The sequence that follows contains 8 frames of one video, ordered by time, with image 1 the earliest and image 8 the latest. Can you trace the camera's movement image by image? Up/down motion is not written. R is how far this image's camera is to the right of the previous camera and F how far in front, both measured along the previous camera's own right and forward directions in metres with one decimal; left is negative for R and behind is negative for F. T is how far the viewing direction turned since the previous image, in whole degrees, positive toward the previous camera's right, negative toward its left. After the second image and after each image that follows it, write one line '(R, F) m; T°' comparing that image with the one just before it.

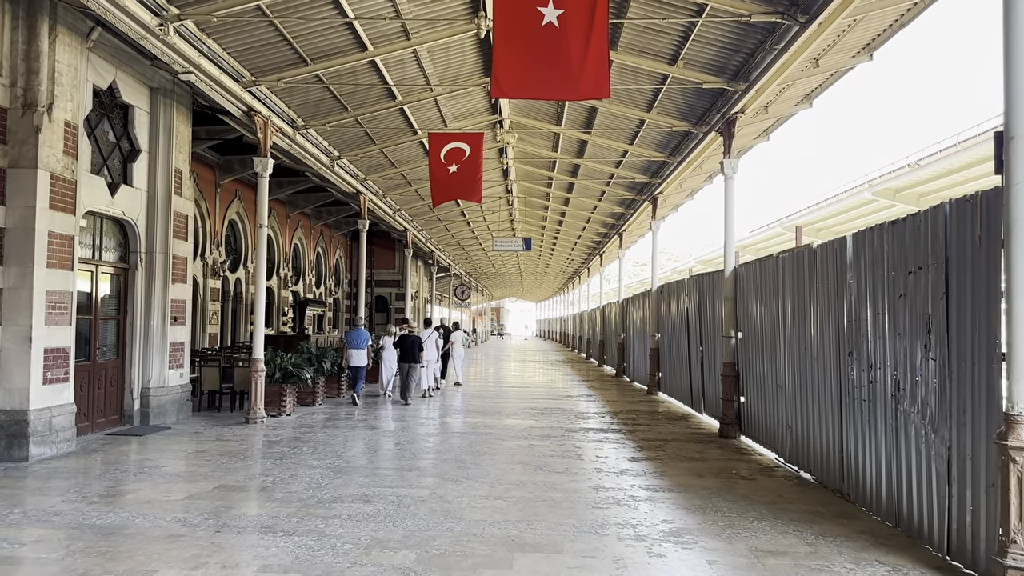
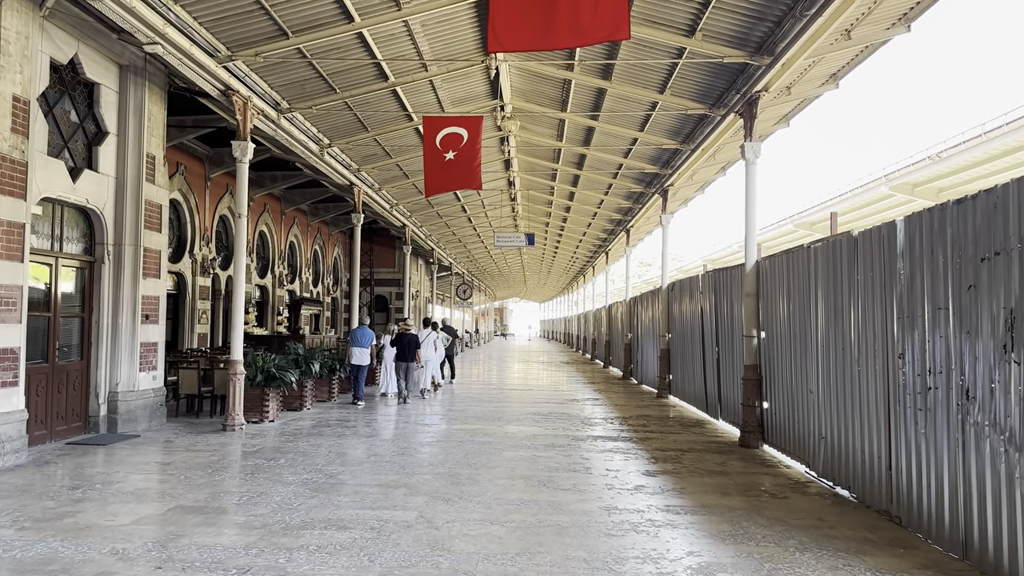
(0.0, +0.9) m; 0°
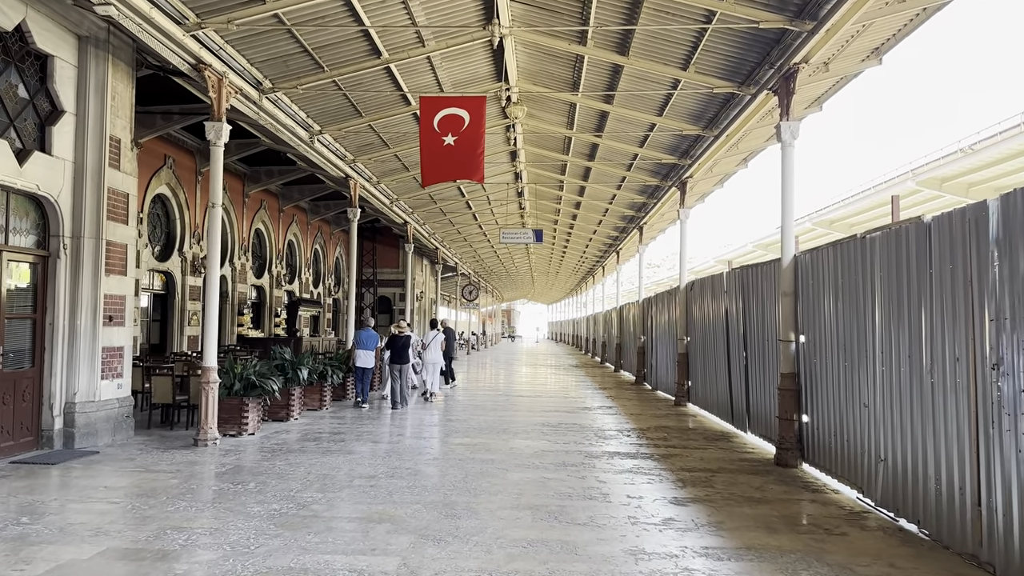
(0.0, +1.1) m; -1°
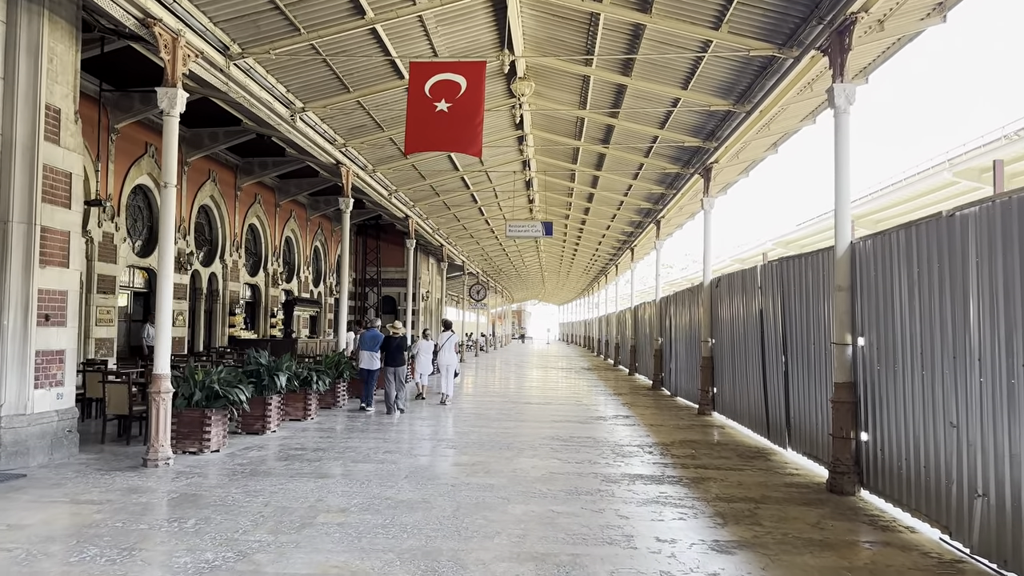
(+0.1, +1.3) m; -1°
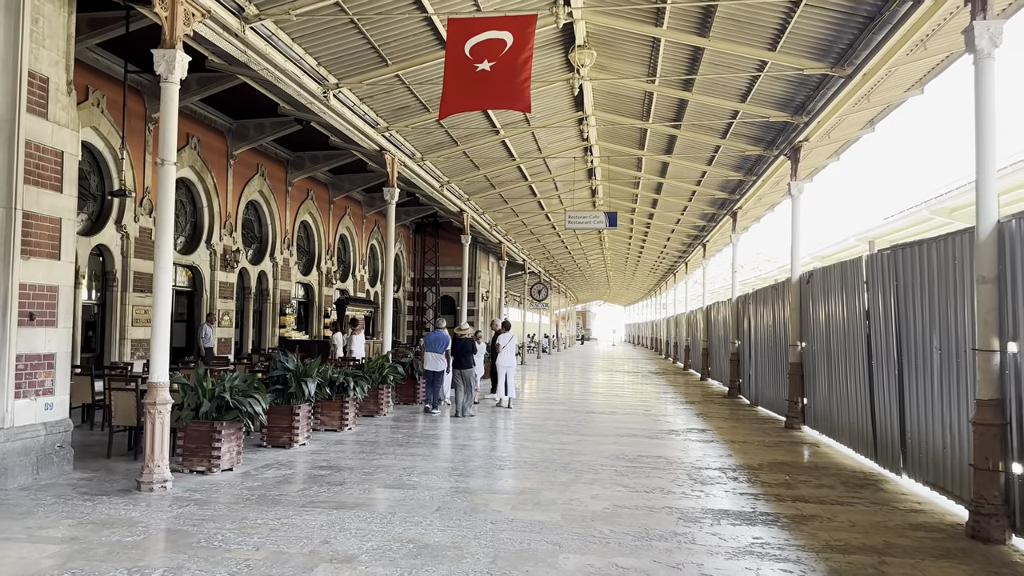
(+0.1, +1.3) m; -5°
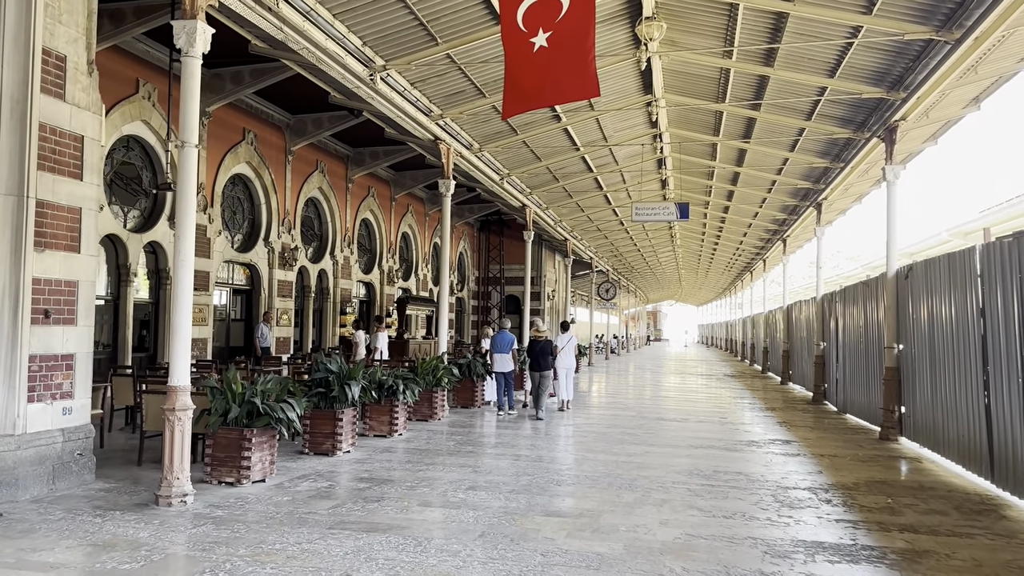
(+0.1, +0.8) m; -5°
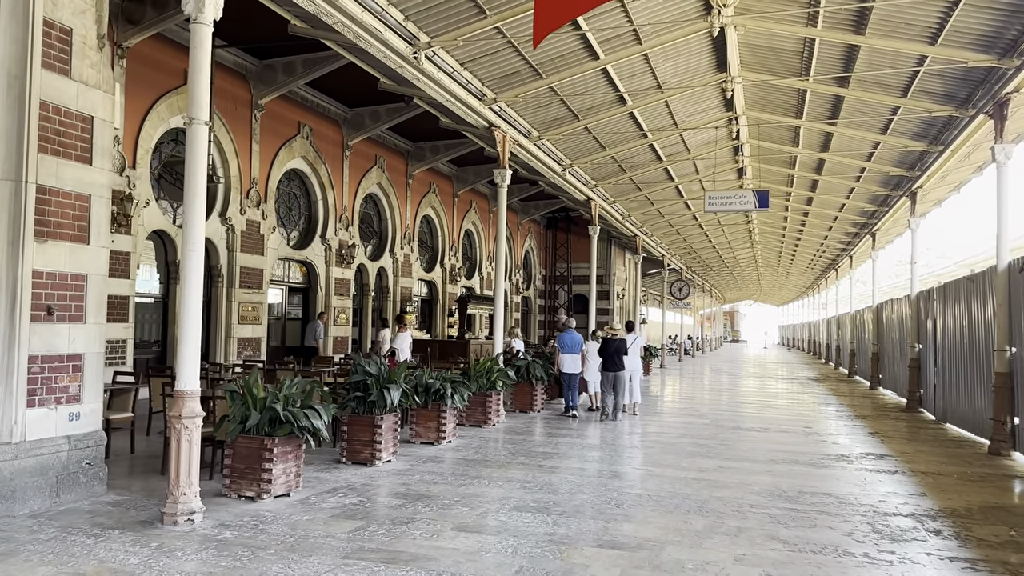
(+0.2, +0.8) m; -5°
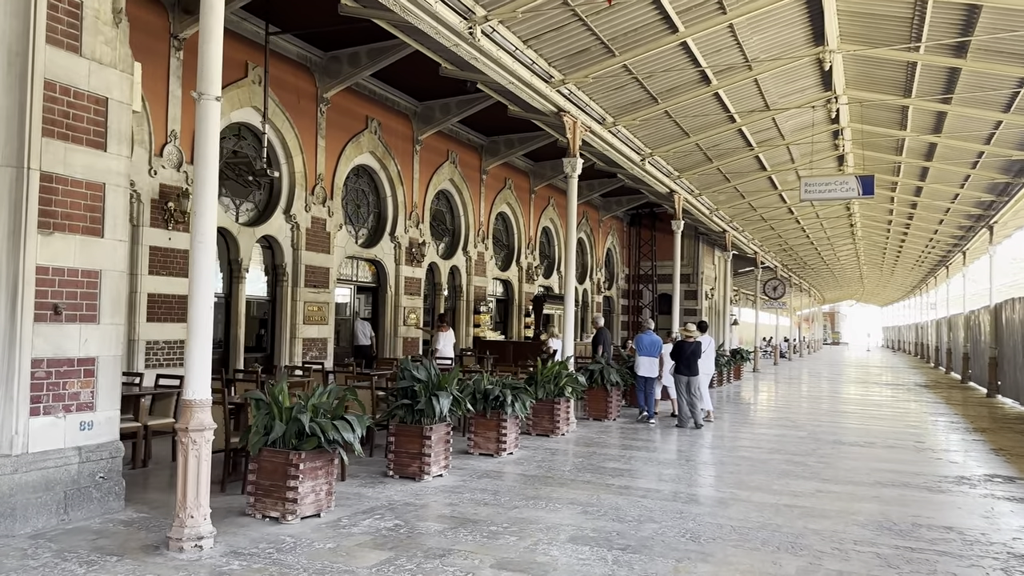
(+0.2, +0.8) m; -6°
